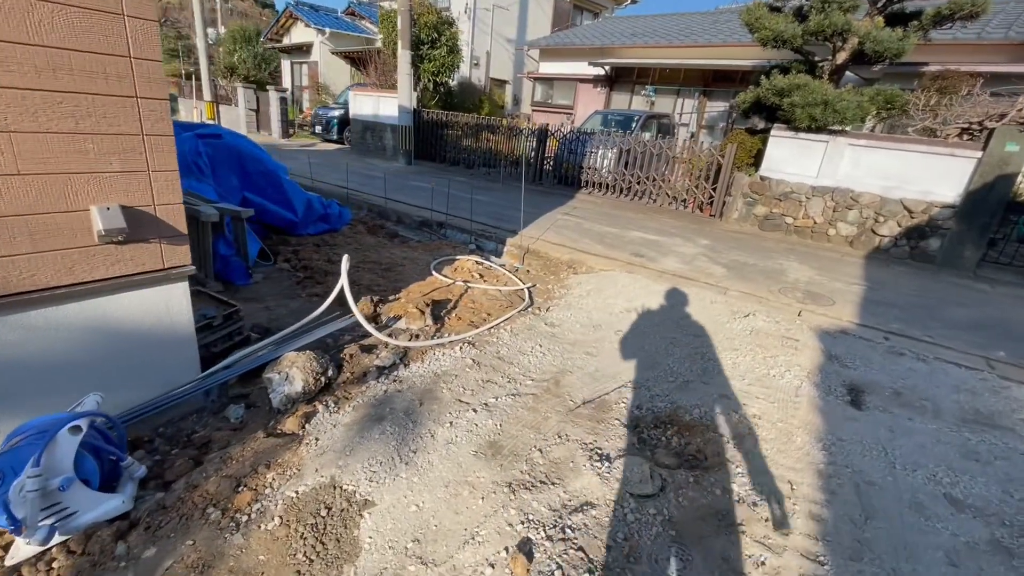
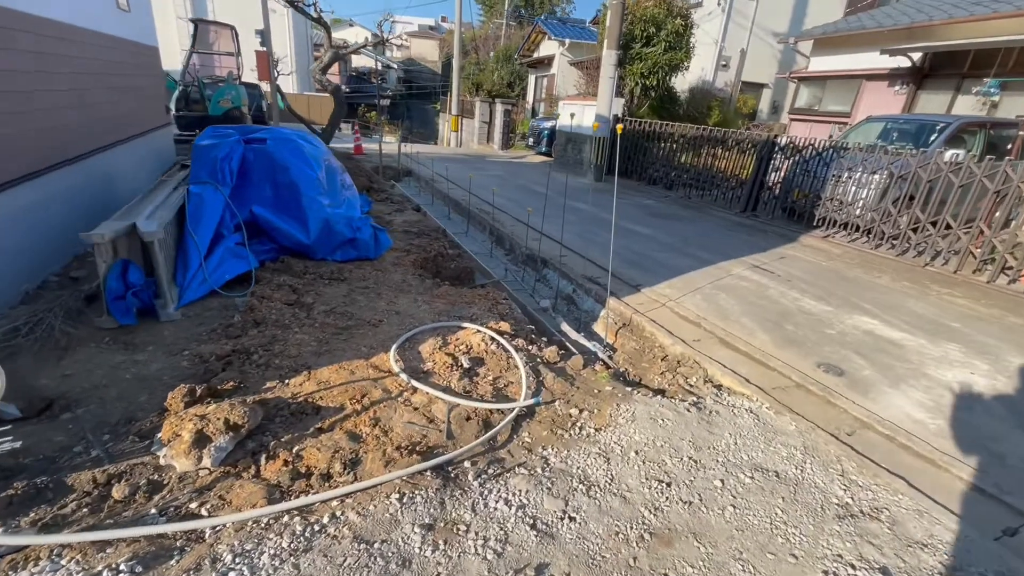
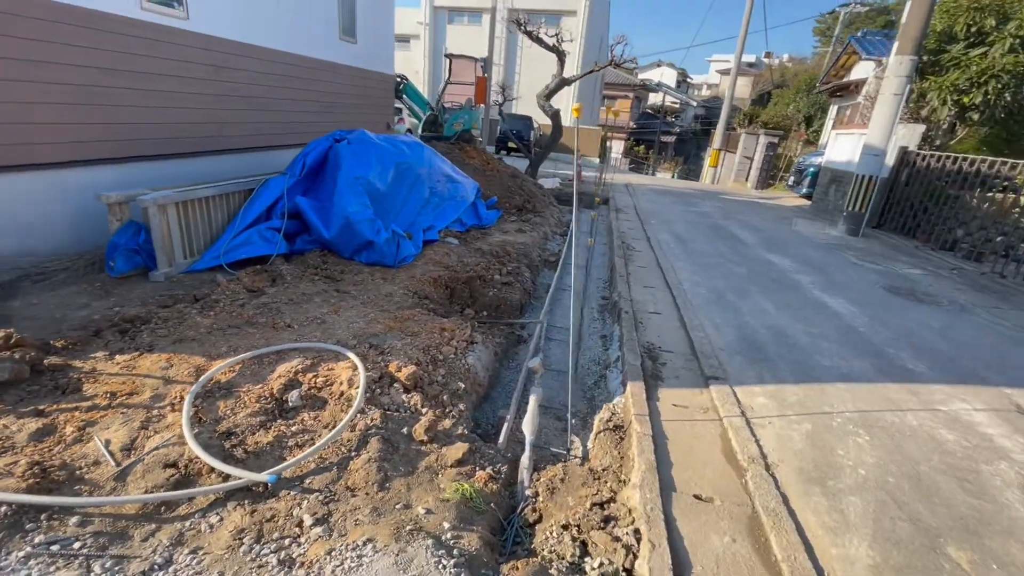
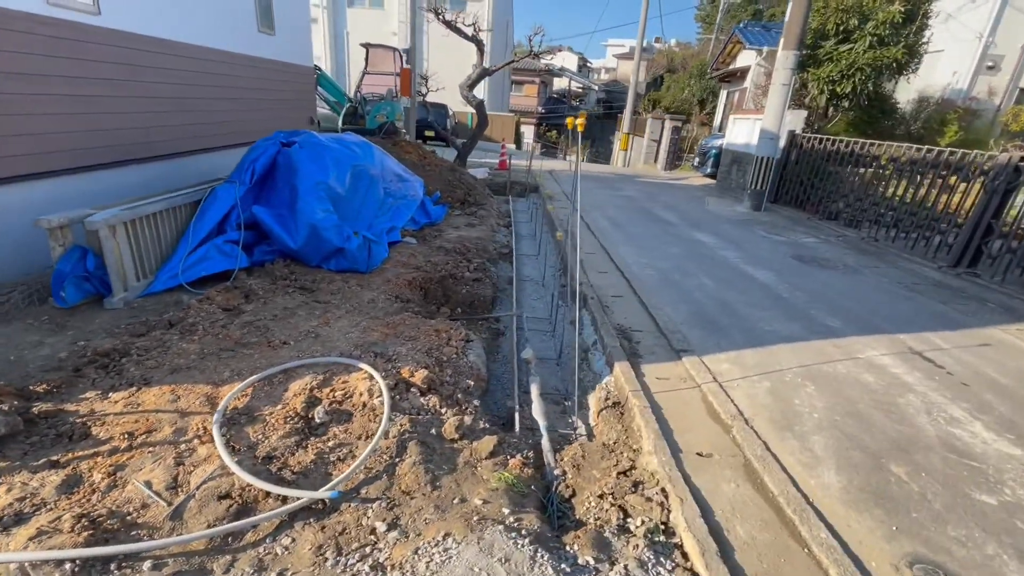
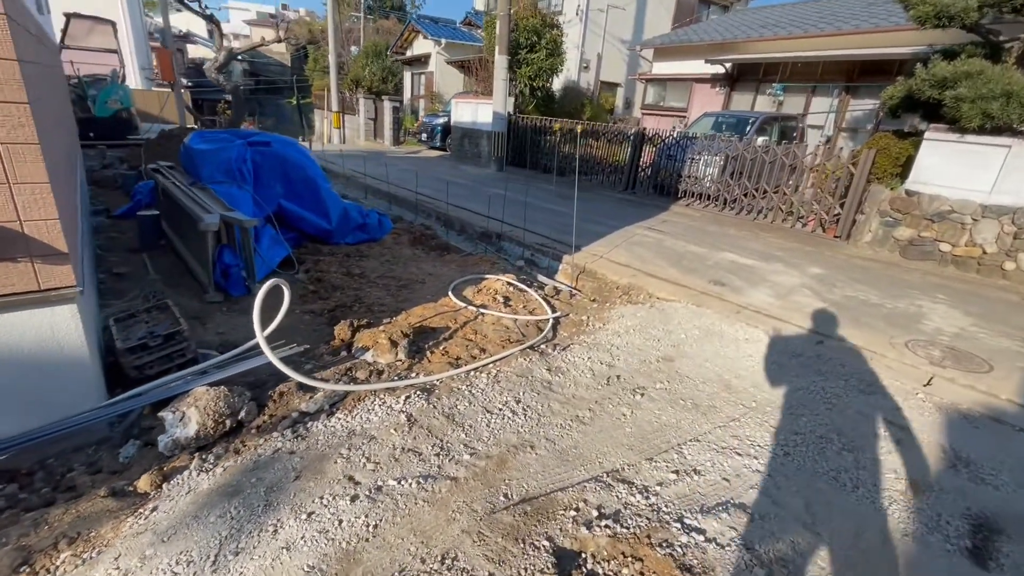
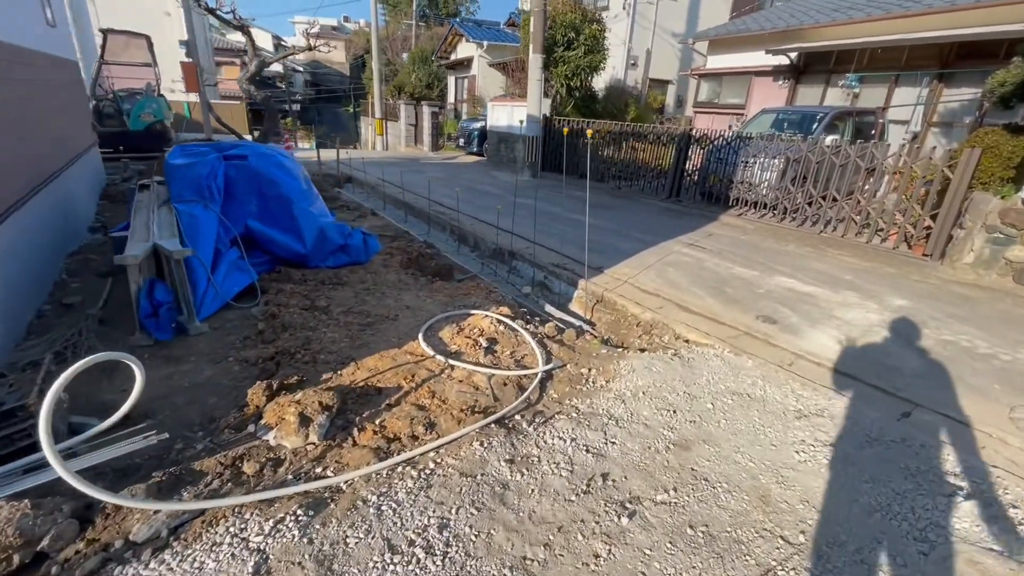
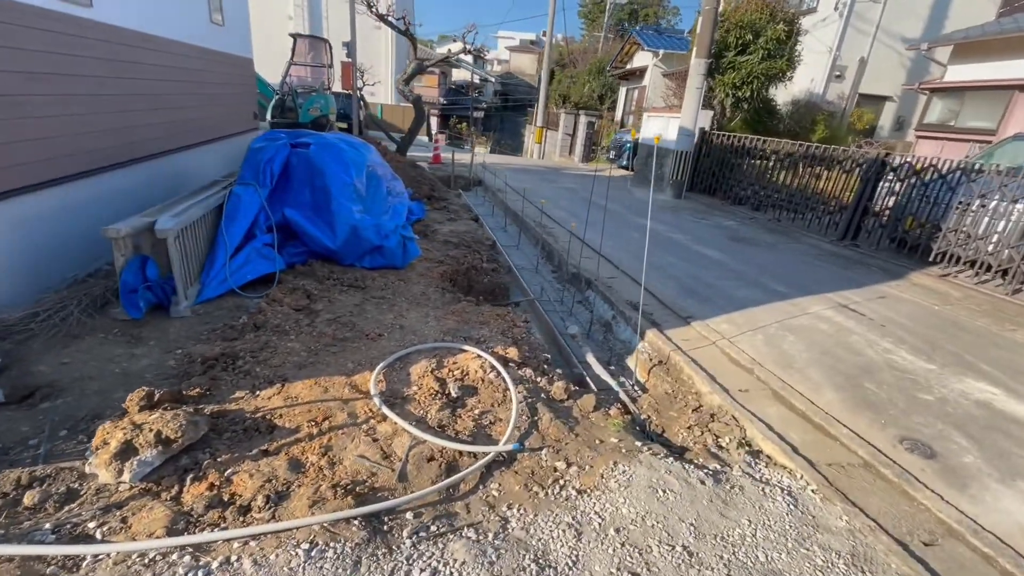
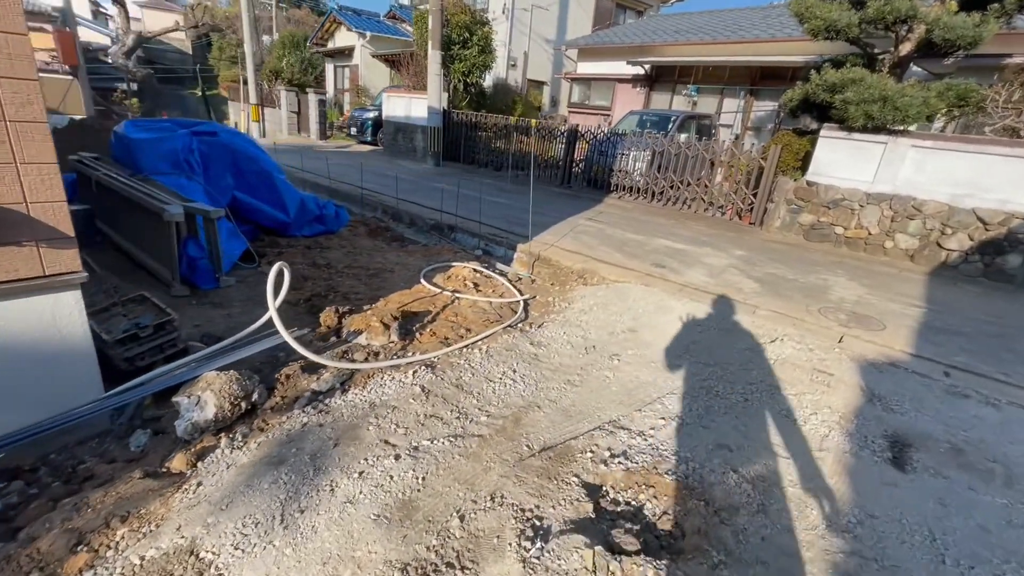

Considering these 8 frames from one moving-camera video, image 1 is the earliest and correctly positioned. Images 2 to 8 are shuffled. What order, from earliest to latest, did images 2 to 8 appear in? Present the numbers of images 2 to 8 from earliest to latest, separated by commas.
8, 5, 6, 2, 7, 4, 3
